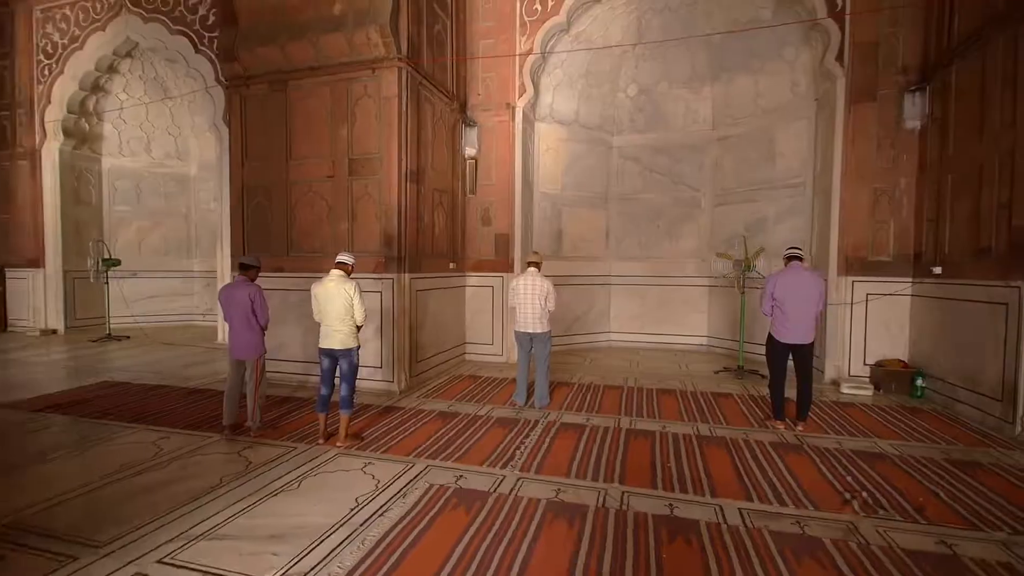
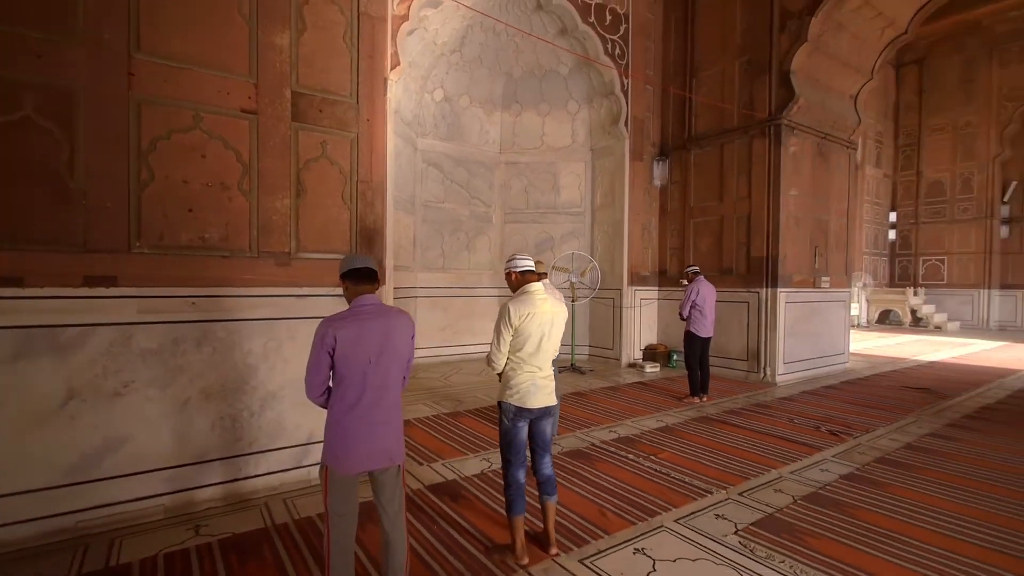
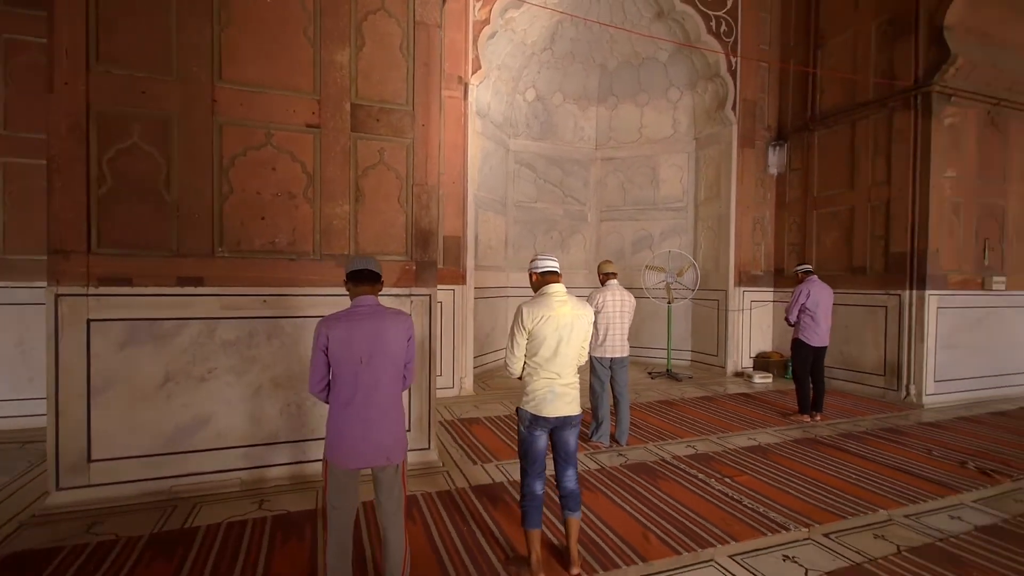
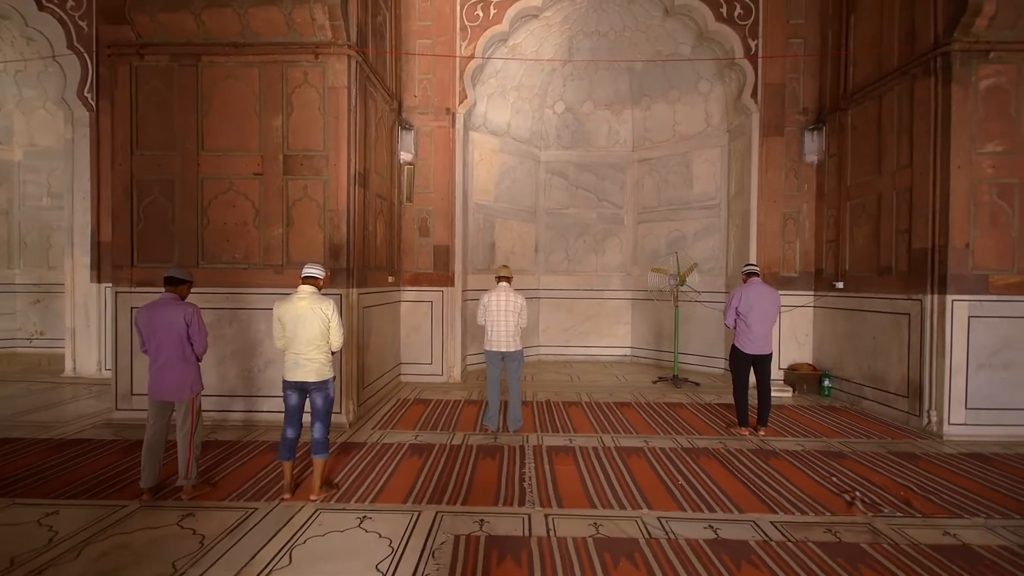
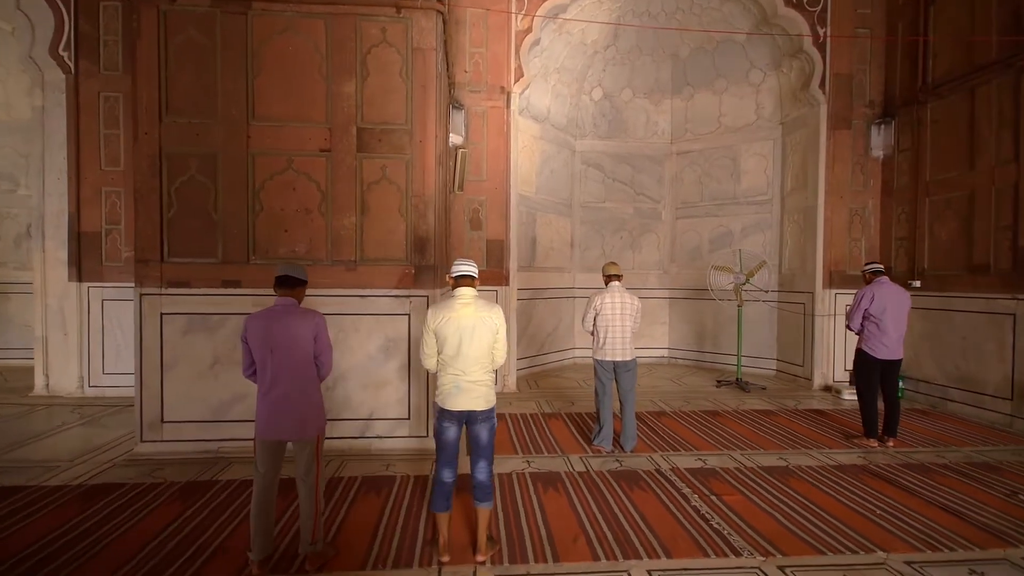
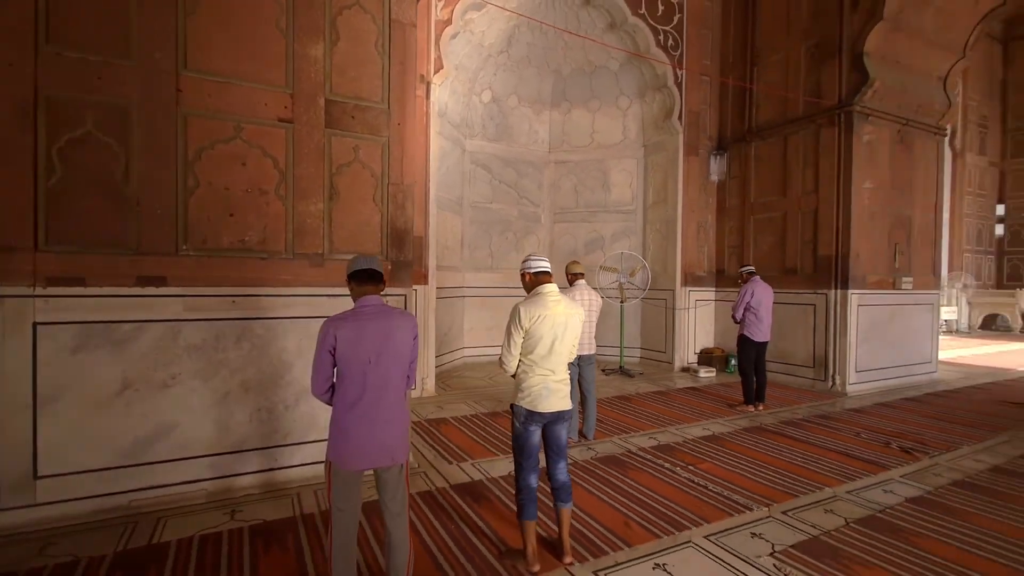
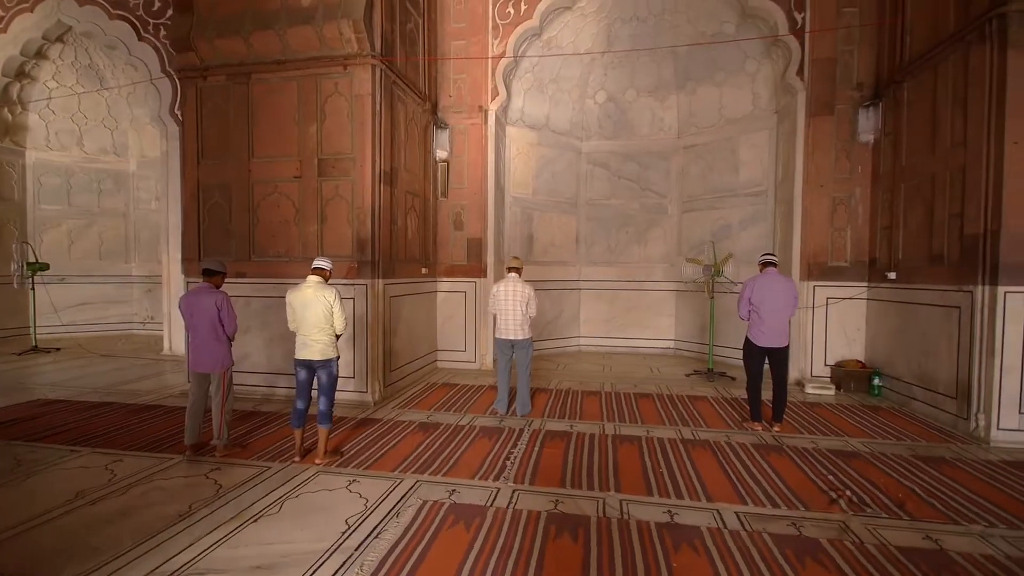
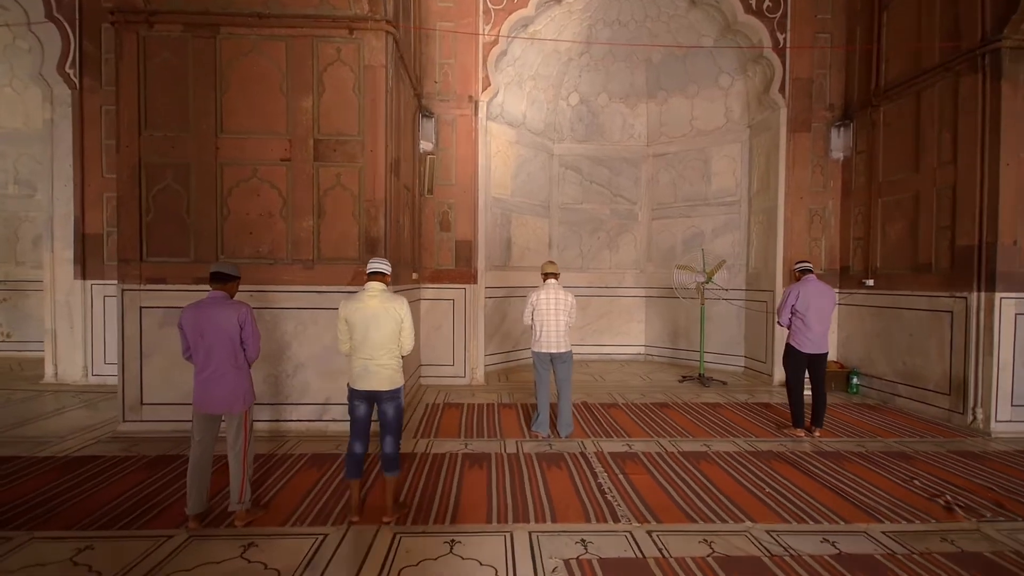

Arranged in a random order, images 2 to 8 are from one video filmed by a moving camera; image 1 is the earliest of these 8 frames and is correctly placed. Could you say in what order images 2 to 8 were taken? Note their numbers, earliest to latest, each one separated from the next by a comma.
7, 4, 8, 5, 3, 6, 2
